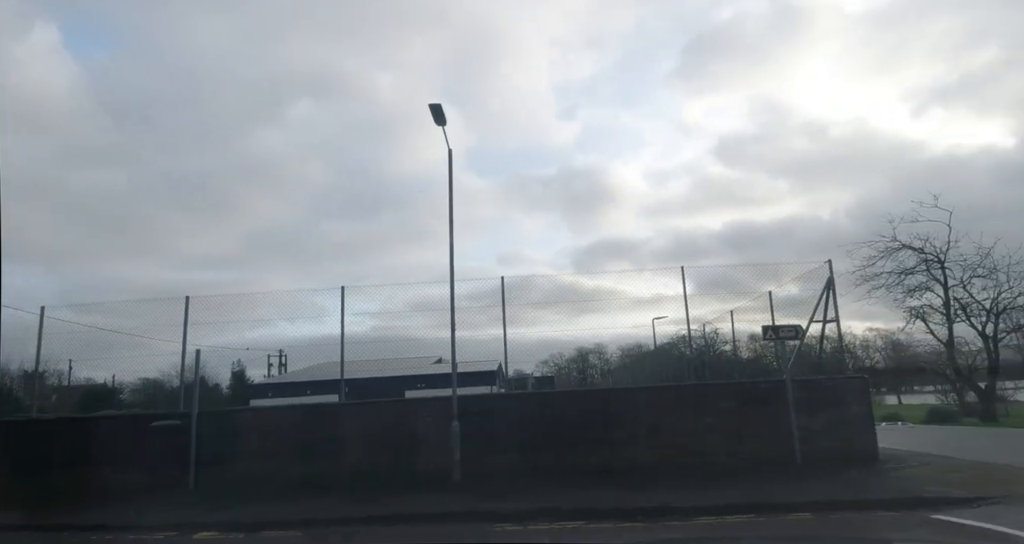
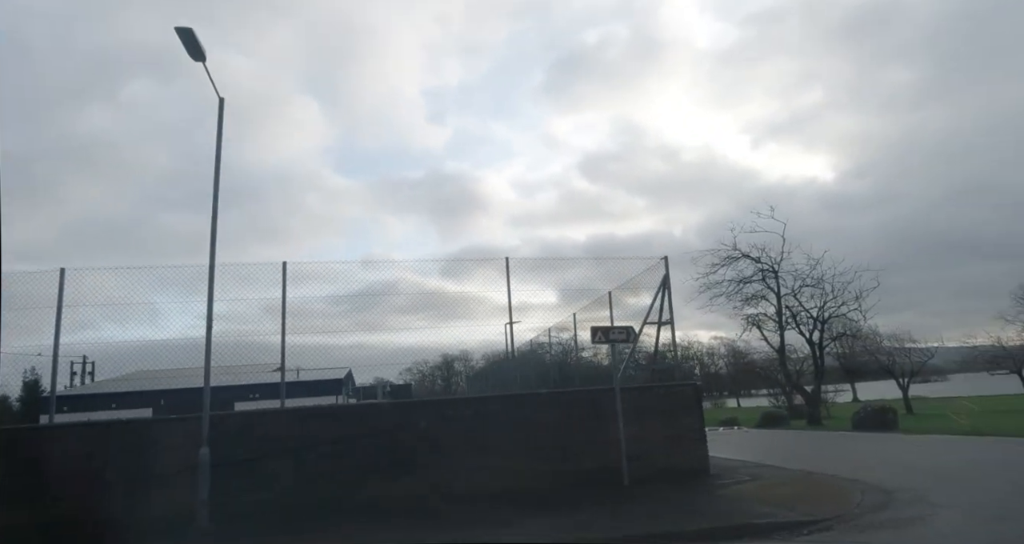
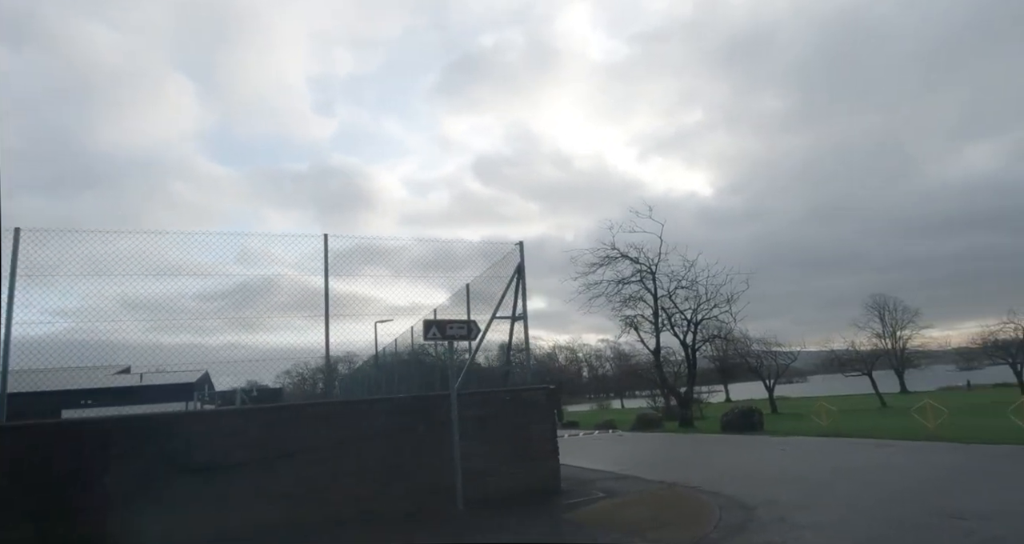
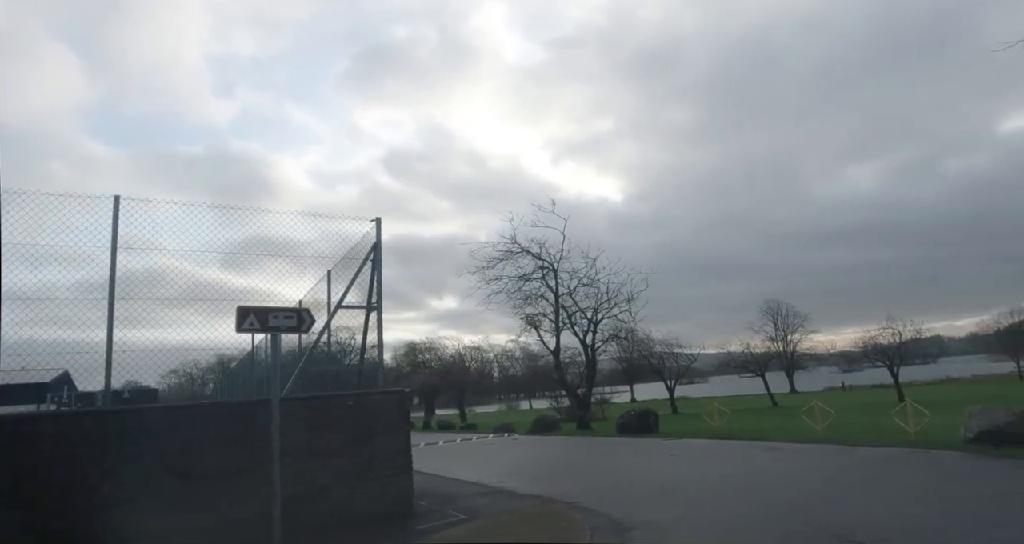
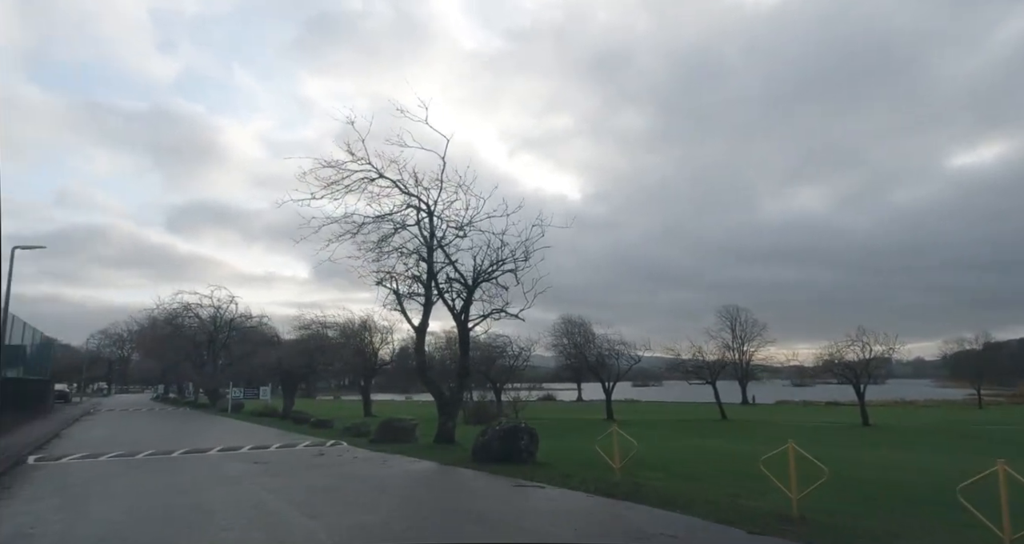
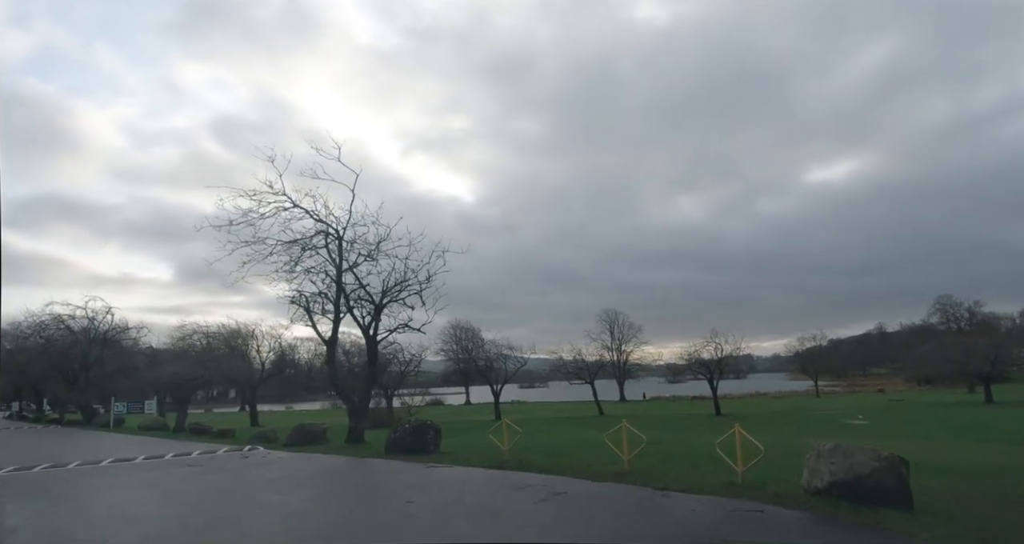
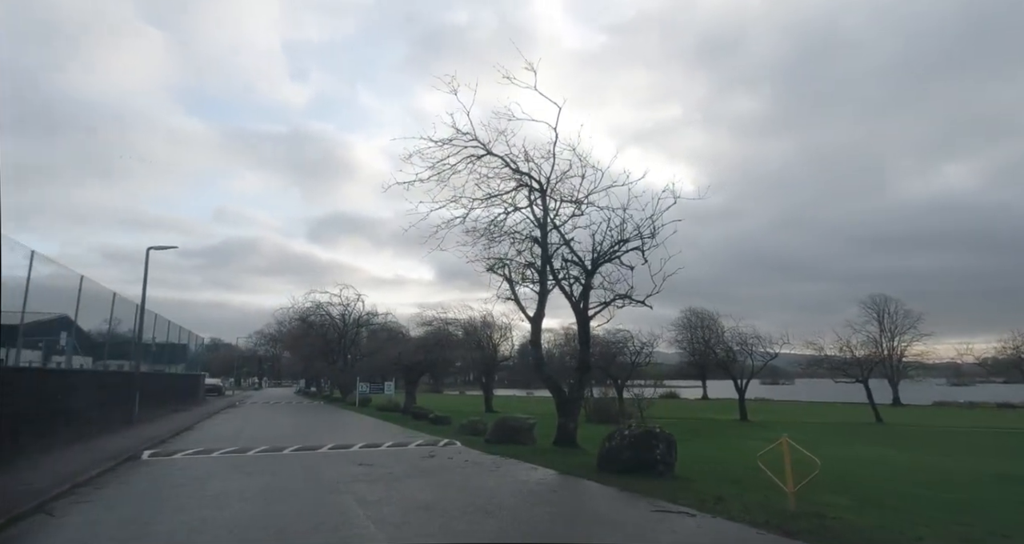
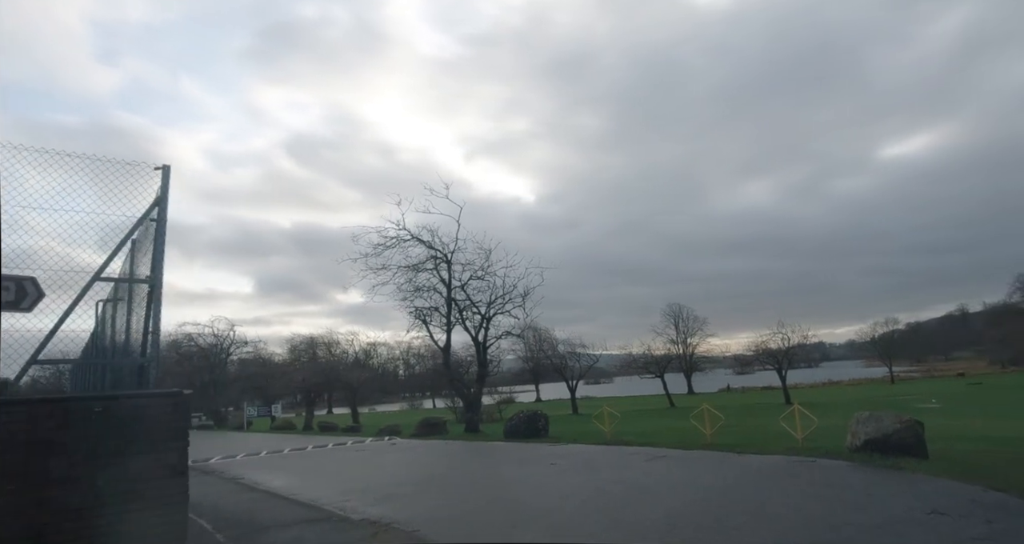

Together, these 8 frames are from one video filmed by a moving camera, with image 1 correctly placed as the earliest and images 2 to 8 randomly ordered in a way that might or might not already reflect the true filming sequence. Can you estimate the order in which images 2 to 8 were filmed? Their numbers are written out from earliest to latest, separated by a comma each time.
2, 3, 4, 8, 6, 5, 7
